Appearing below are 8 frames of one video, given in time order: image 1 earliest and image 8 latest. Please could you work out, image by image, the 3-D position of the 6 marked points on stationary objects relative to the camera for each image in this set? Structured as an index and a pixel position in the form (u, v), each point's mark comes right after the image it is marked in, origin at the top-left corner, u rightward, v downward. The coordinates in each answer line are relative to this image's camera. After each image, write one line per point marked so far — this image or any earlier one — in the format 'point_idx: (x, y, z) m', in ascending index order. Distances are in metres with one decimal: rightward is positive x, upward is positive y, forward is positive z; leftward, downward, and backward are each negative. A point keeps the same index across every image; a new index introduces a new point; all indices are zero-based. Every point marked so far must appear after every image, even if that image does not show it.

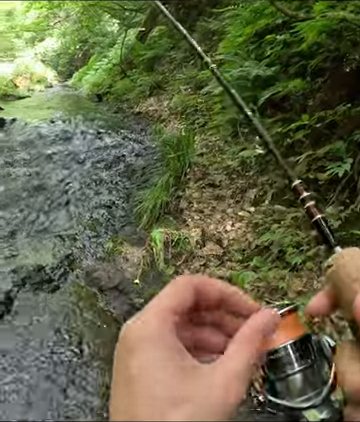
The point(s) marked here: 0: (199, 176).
0: (+0.2, +0.3, +5.1) m
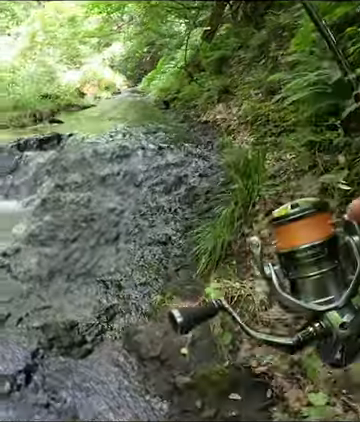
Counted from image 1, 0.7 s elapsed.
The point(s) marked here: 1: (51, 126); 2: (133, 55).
0: (+0.6, 0.0, +4.2) m
1: (-1.8, +1.2, +9.0) m
2: (-0.9, +2.8, +10.6) m
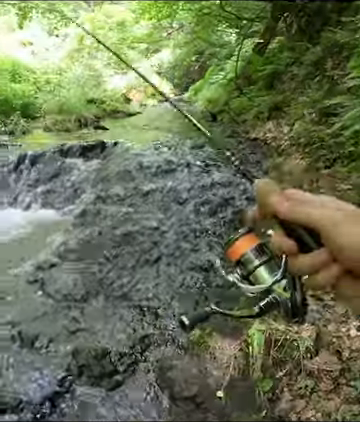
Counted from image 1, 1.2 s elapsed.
0: (+0.9, -0.2, +4.0) m
1: (-1.1, +1.1, +8.9) m
2: (0.0, +2.6, +10.4) m
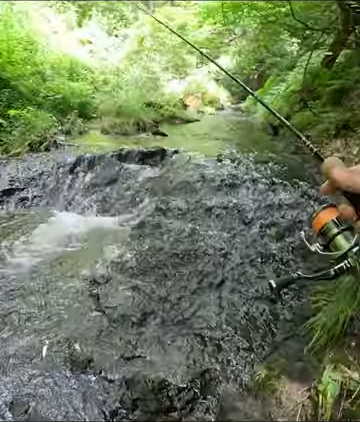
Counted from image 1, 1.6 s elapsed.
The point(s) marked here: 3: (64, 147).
0: (+1.3, -0.4, +3.6) m
1: (-0.3, +1.0, +8.6) m
2: (+1.0, +2.3, +10.1) m
3: (-1.6, +0.9, +8.6) m
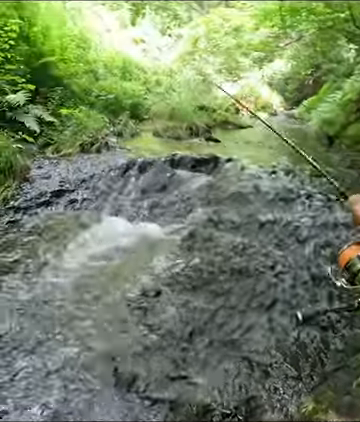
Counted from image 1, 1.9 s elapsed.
0: (+1.6, -0.6, +3.3) m
1: (+0.4, +0.9, +8.5) m
2: (+1.9, +2.2, +9.8) m
3: (-0.9, +0.9, +8.6) m
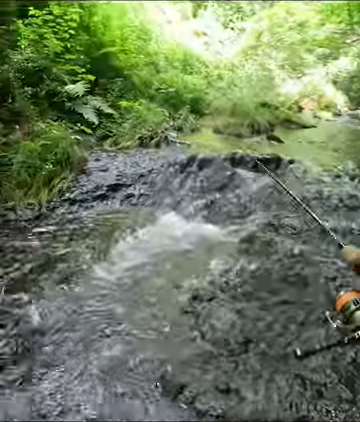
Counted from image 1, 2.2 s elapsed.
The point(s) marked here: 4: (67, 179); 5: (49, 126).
0: (+1.9, -0.8, +3.0) m
1: (+1.2, +0.9, +8.2) m
2: (+2.9, +2.1, +9.4) m
3: (-0.1, +0.9, +8.4) m
4: (-1.3, +0.4, +7.0) m
5: (-1.7, +1.1, +7.7) m
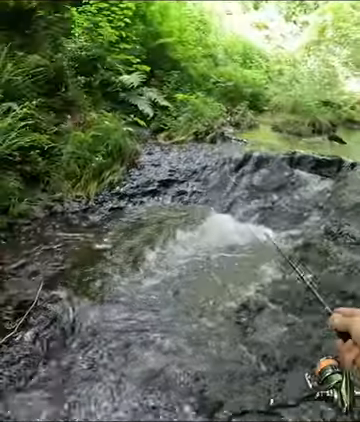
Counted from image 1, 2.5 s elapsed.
0: (+2.1, -0.9, +2.5) m
1: (+1.9, +0.8, +7.8) m
2: (+3.7, +2.0, +8.8) m
3: (+0.6, +0.9, +8.1) m
4: (-0.7, +0.4, +6.8) m
5: (-1.0, +1.2, +7.5) m
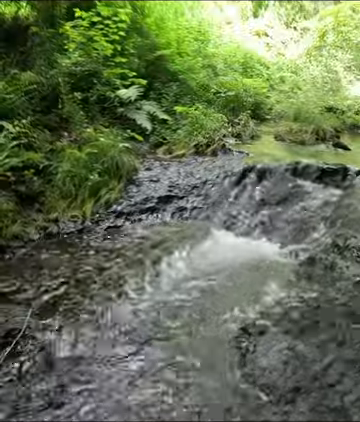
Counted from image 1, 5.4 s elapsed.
0: (+2.1, -0.9, +2.3) m
1: (+1.9, +0.7, +7.5) m
2: (+3.7, +1.9, +8.6) m
3: (+0.6, +0.8, +7.9) m
4: (-0.7, +0.2, +6.6) m
5: (-1.0, +0.9, +7.3) m
